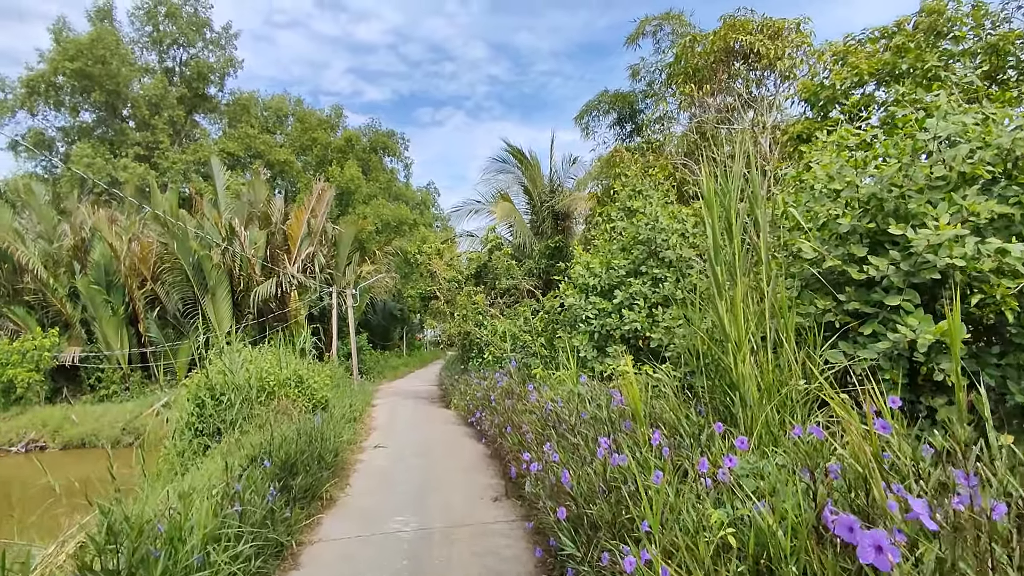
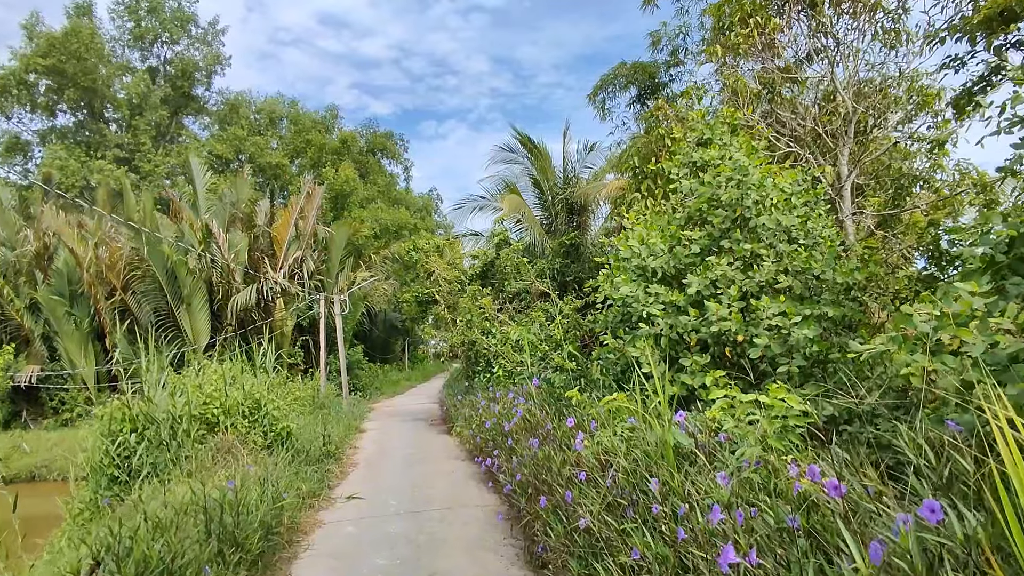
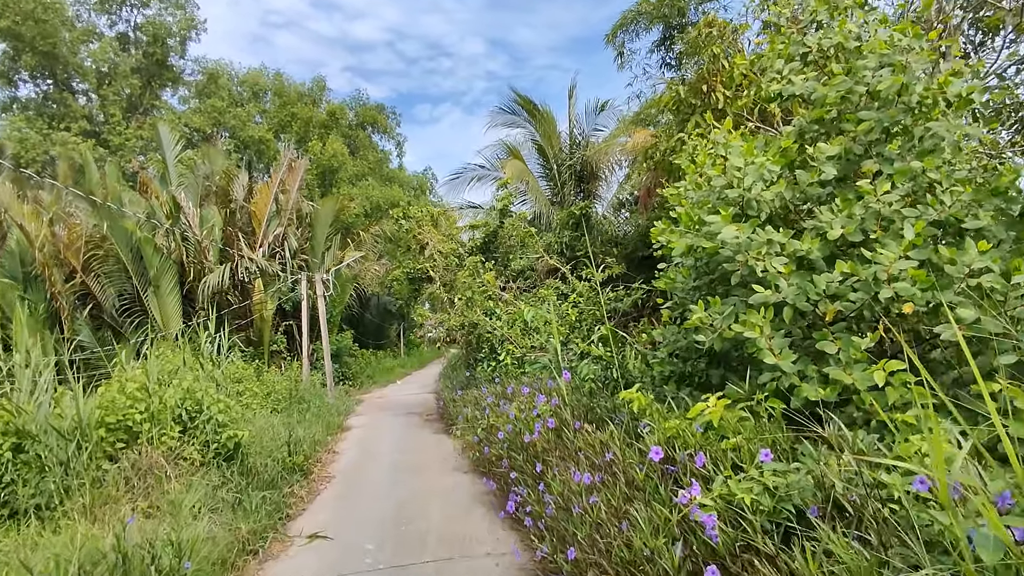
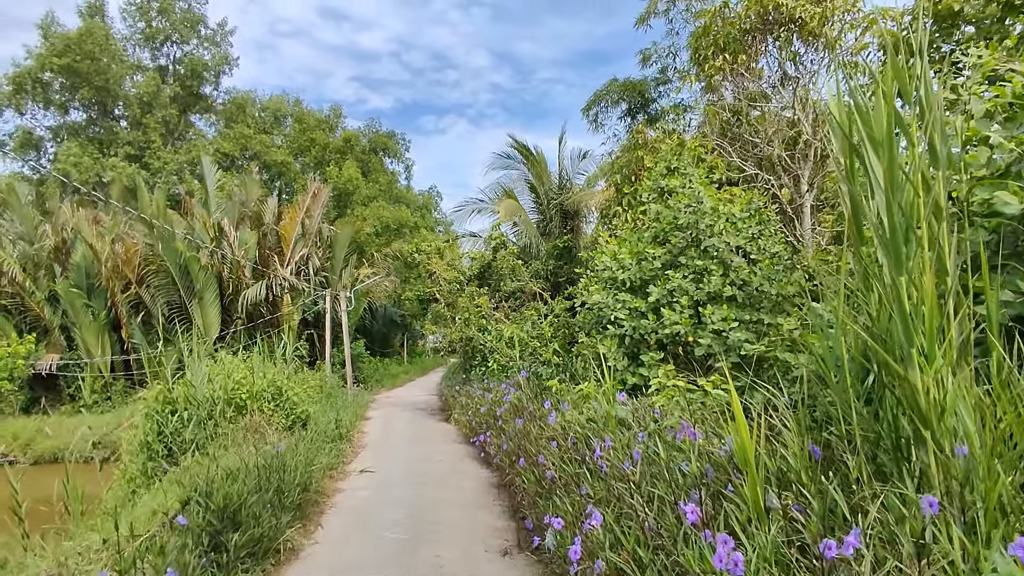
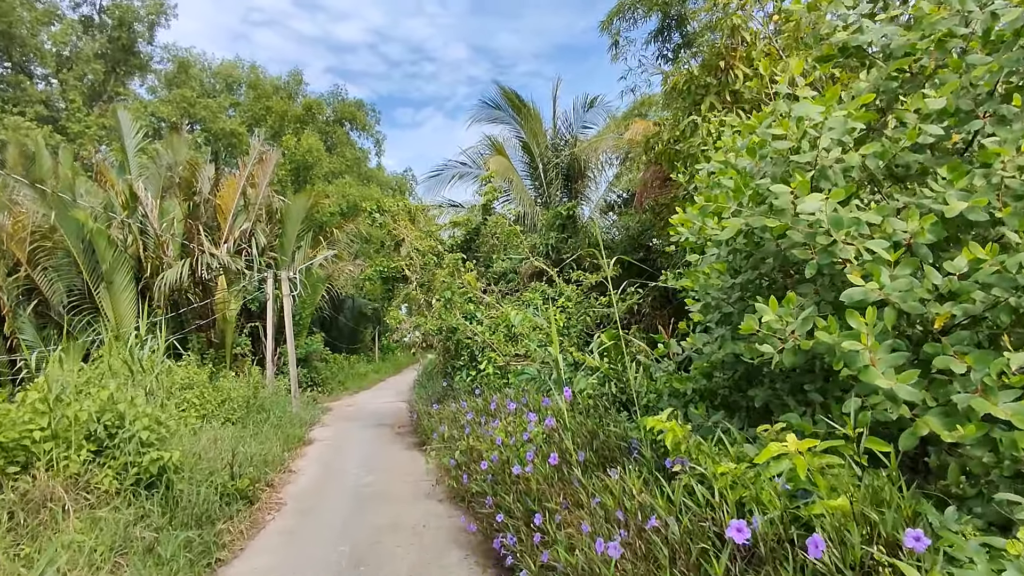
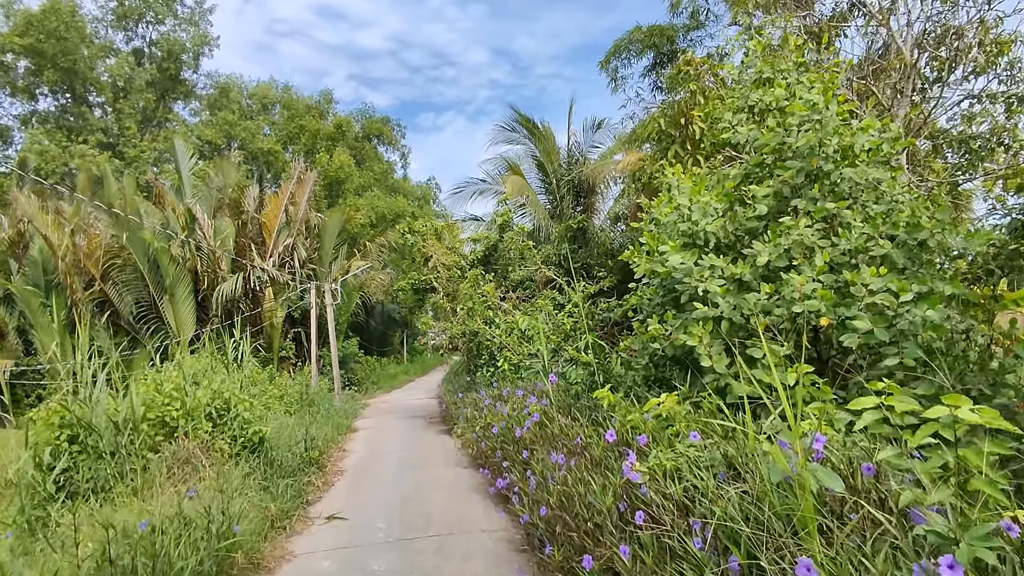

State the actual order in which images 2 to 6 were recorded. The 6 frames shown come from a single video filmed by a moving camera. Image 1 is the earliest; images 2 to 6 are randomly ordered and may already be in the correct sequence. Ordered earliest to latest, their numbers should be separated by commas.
4, 2, 6, 3, 5
